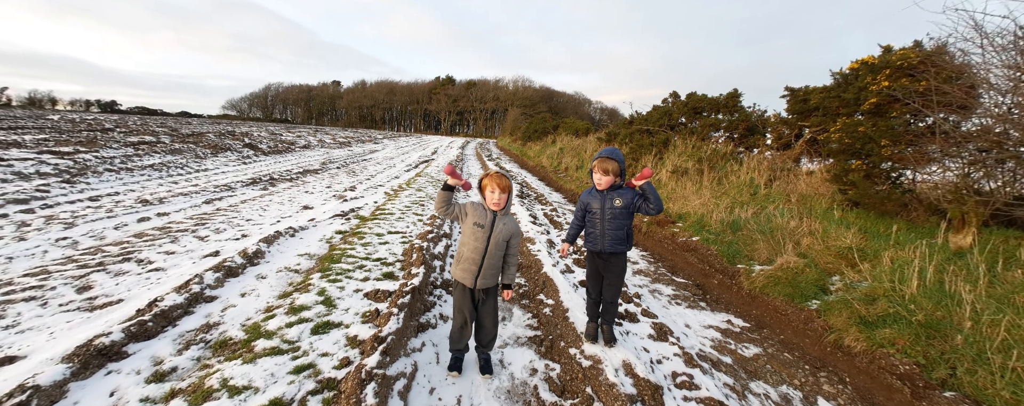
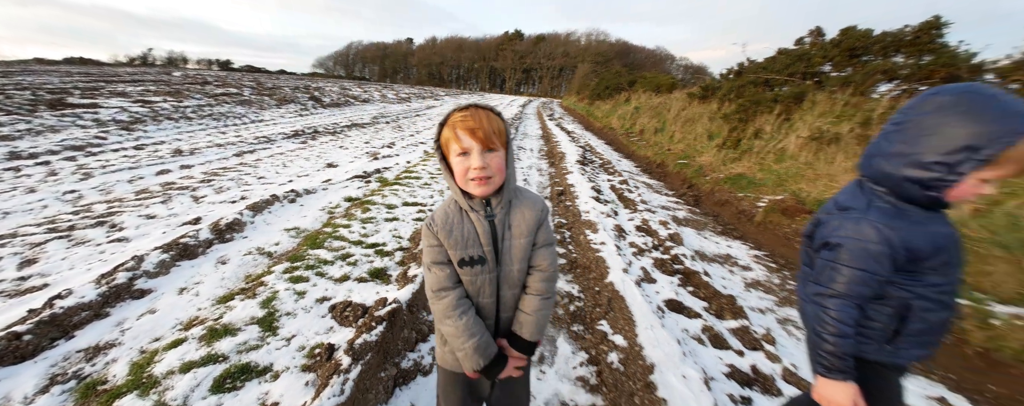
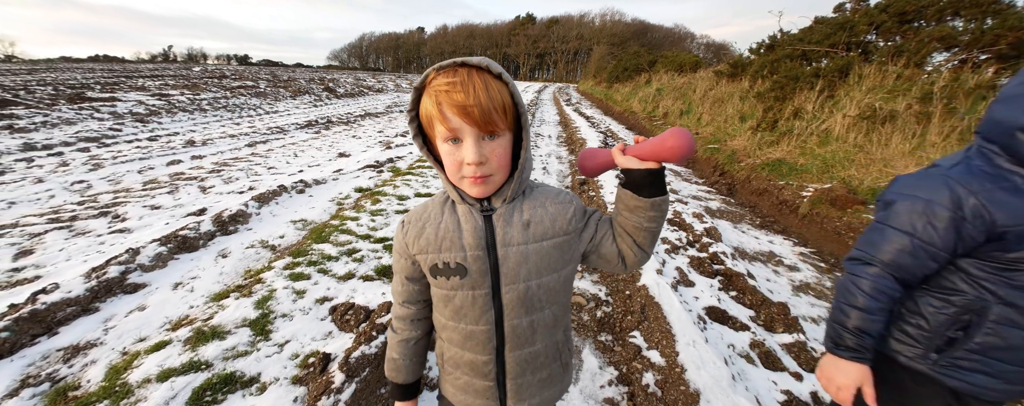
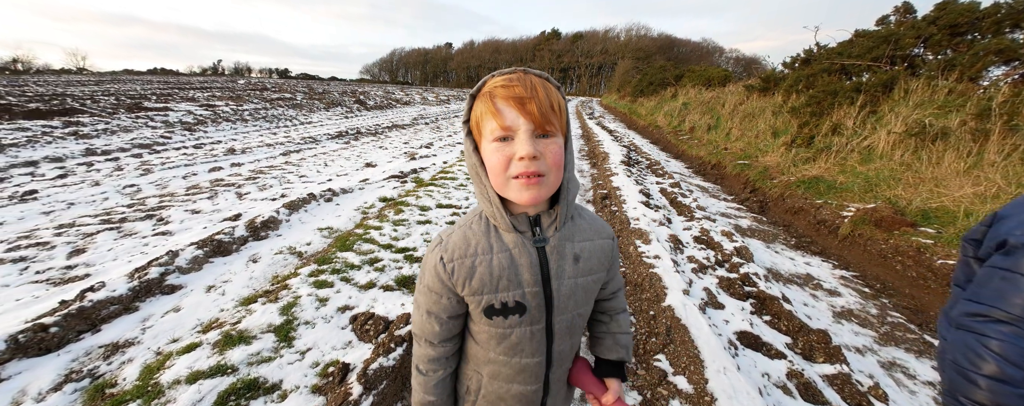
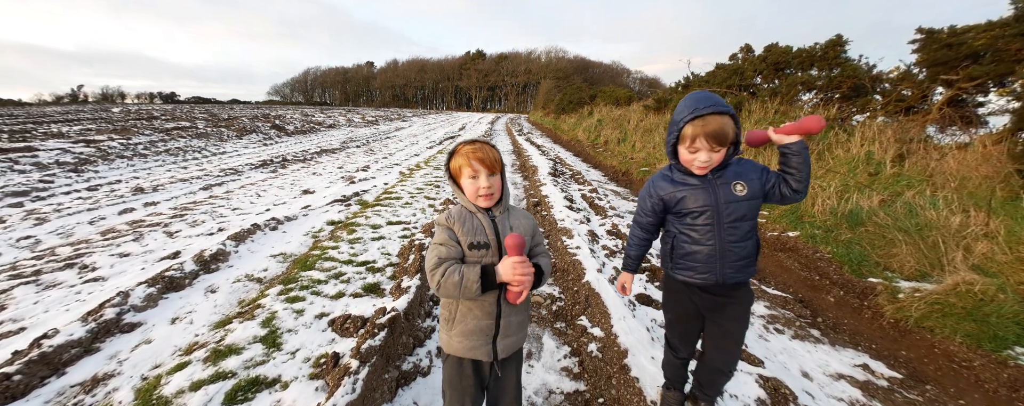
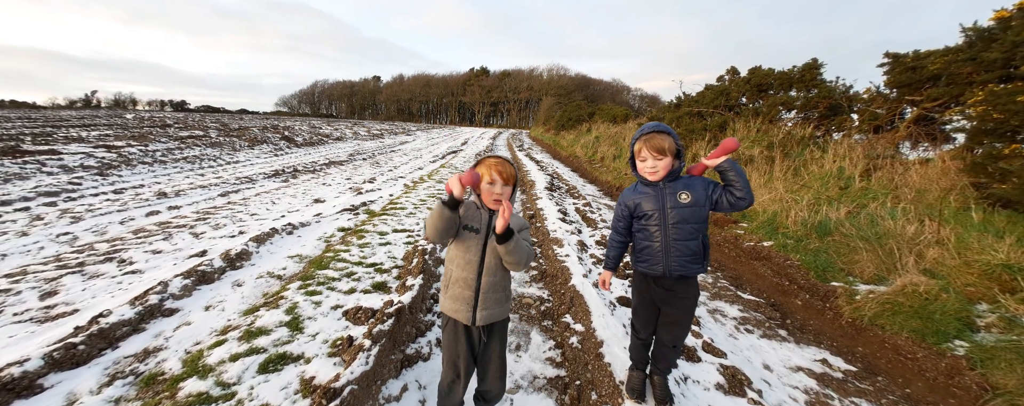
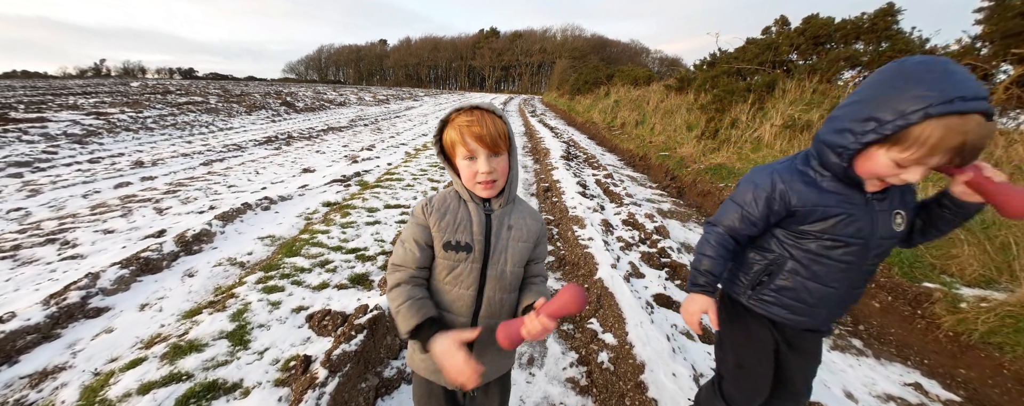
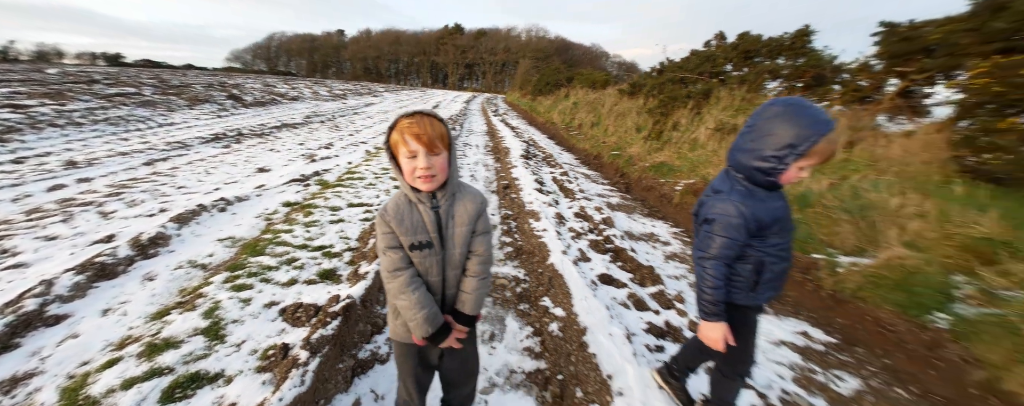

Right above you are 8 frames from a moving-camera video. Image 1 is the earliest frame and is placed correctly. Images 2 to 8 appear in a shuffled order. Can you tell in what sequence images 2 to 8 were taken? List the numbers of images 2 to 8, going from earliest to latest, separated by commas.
6, 5, 7, 3, 4, 2, 8
